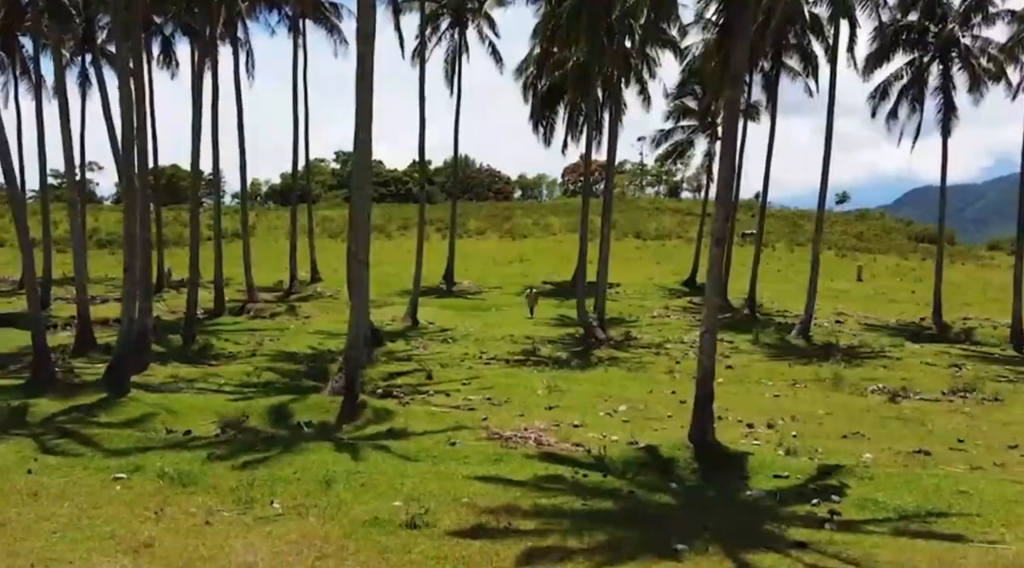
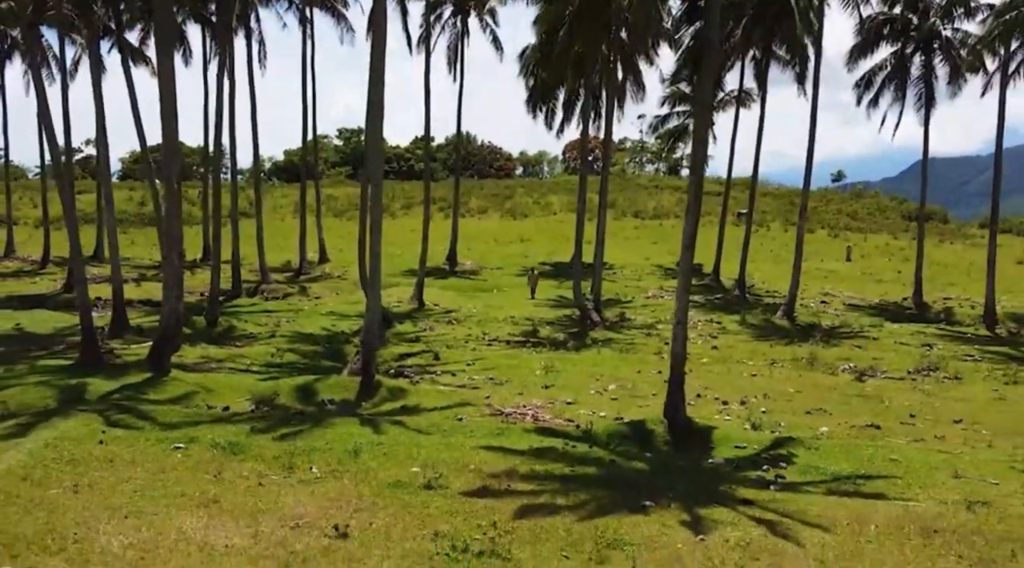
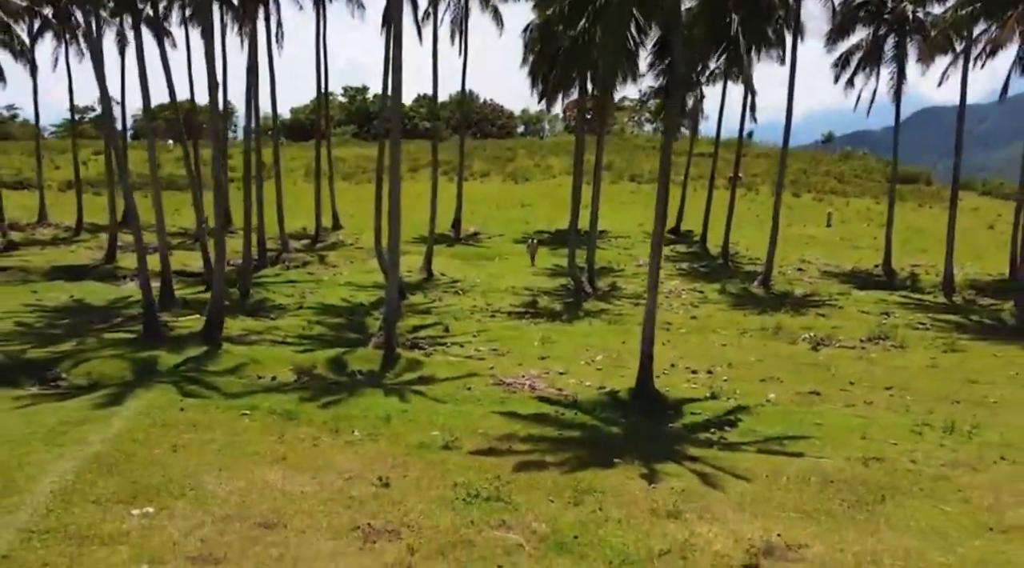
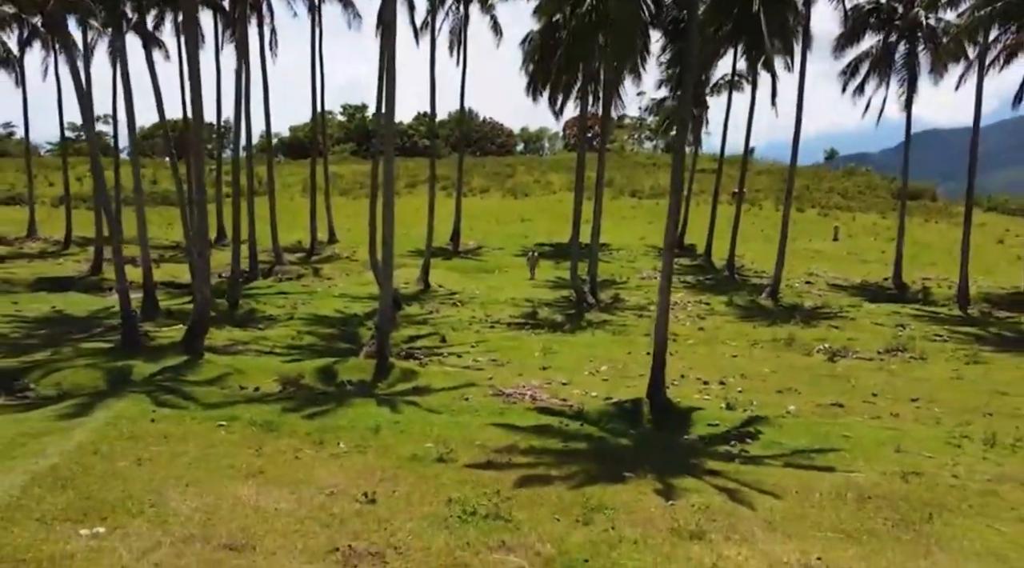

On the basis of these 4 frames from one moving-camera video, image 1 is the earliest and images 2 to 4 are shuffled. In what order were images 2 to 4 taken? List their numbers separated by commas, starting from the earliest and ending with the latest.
2, 4, 3
